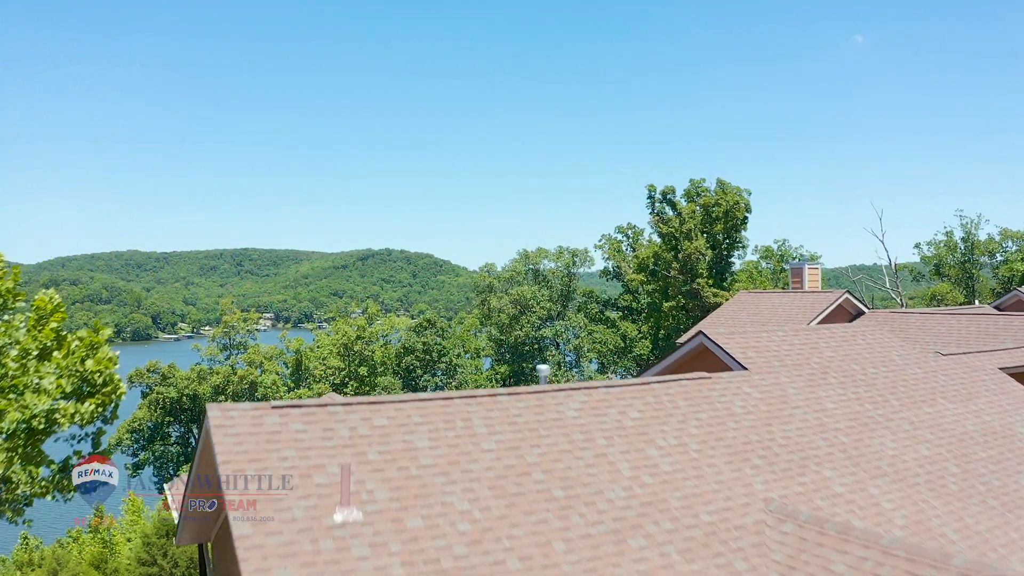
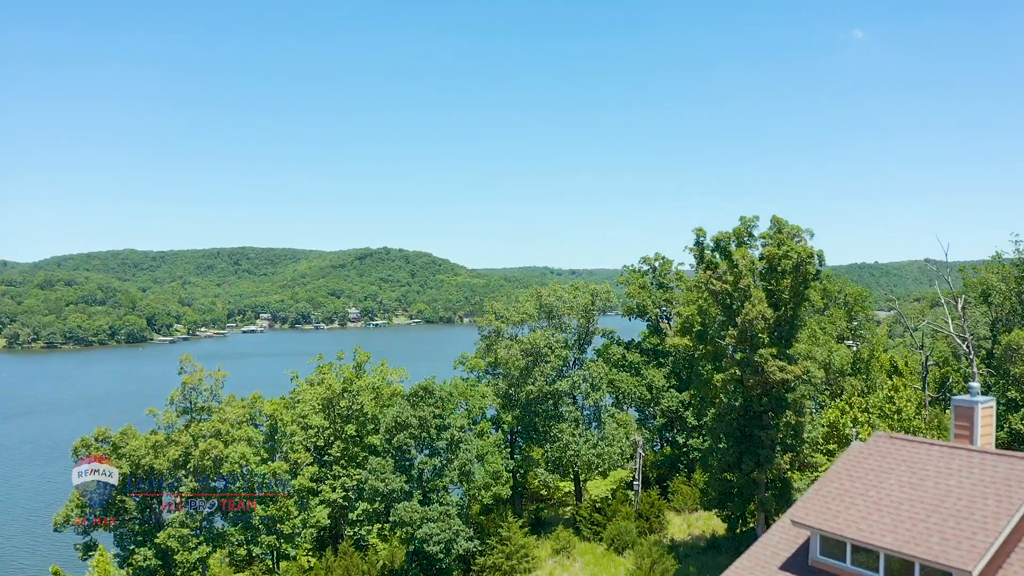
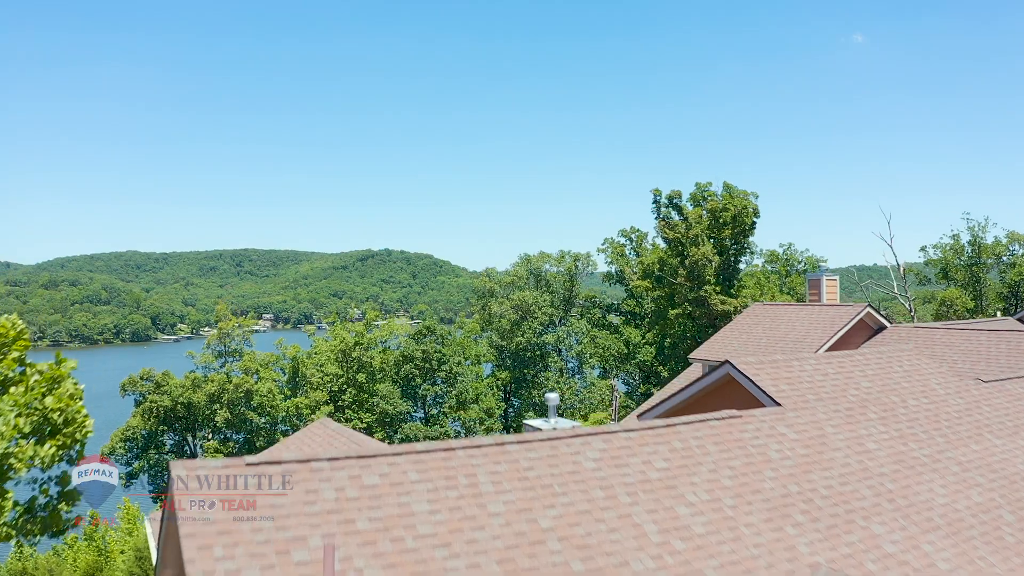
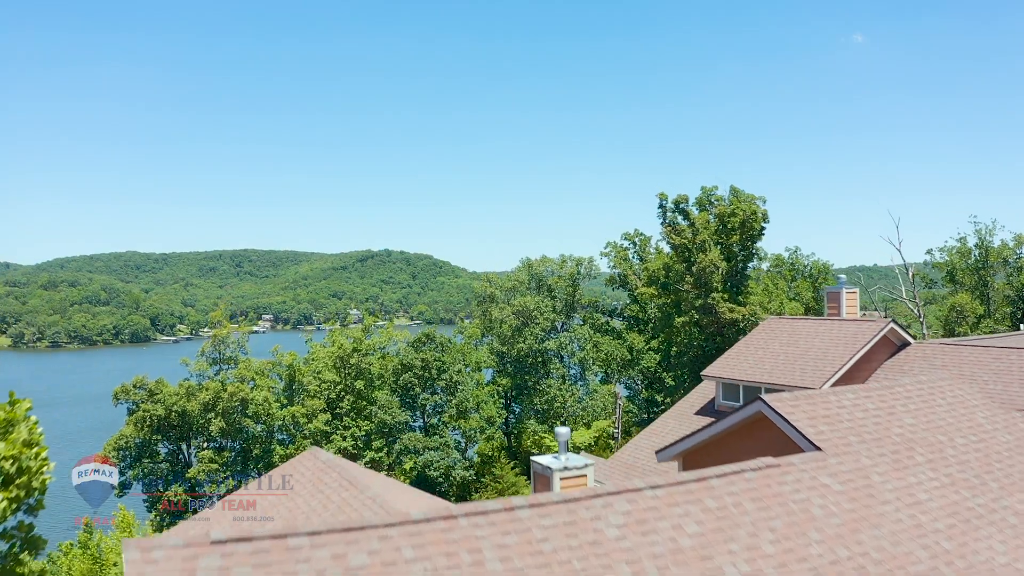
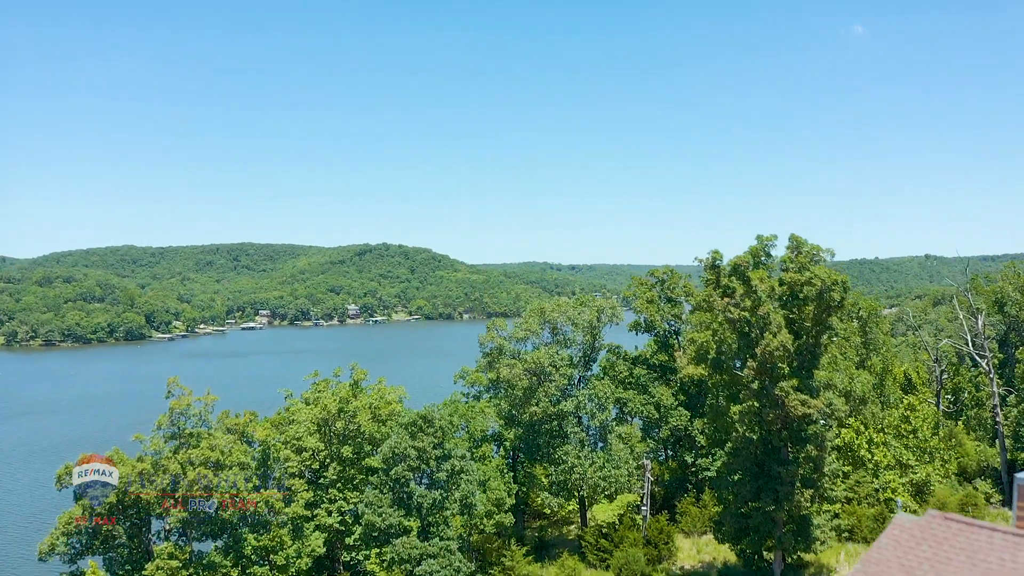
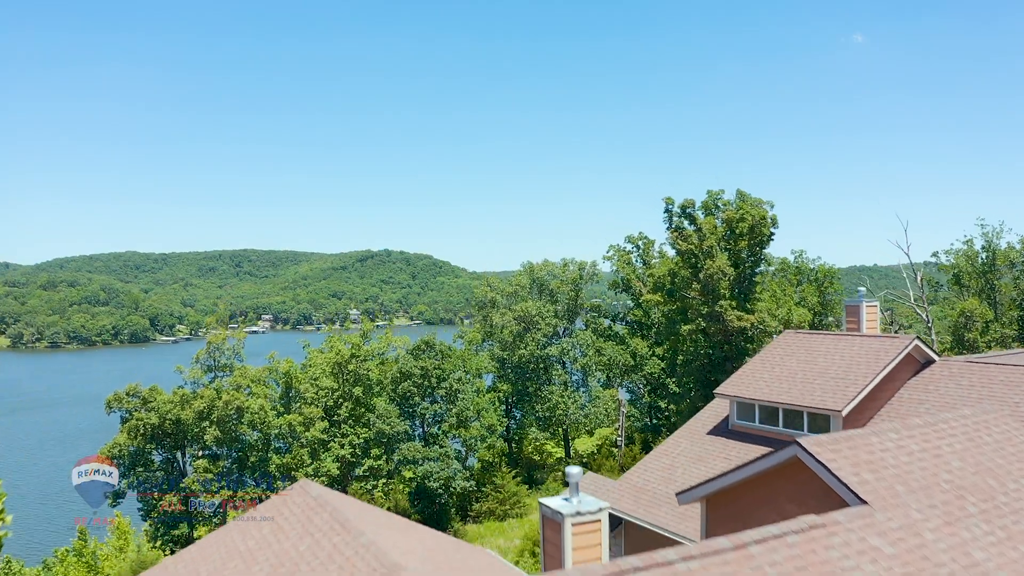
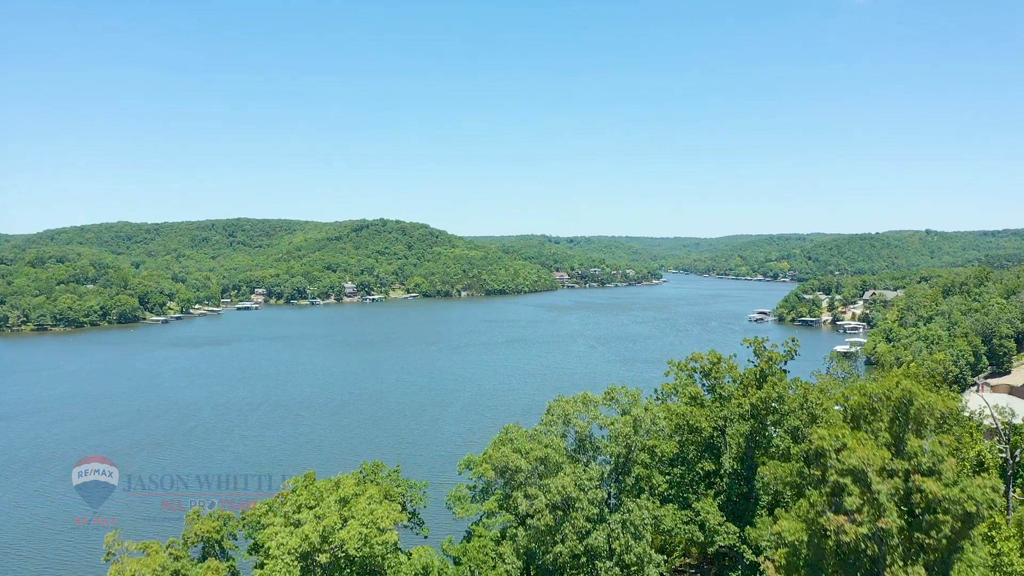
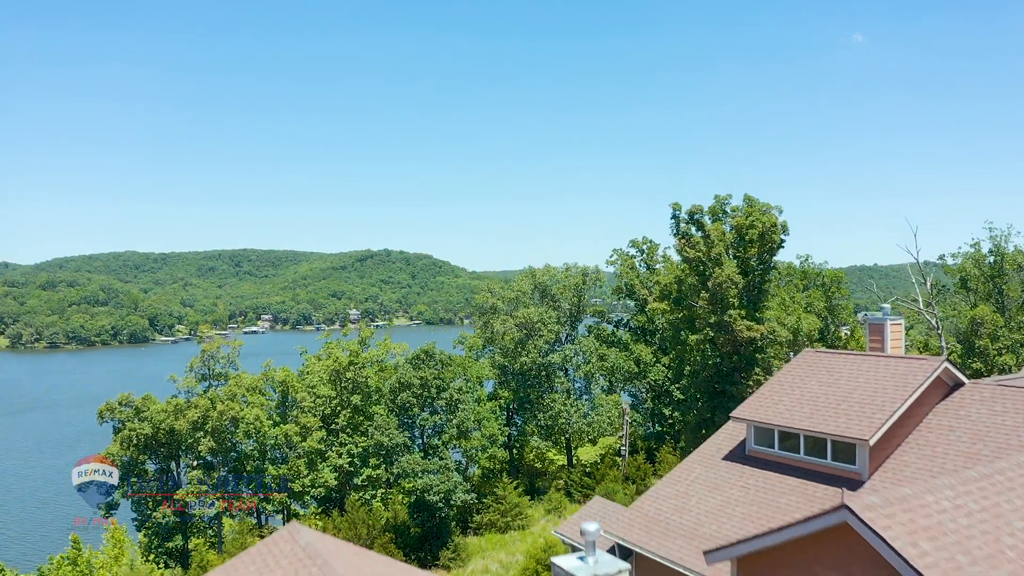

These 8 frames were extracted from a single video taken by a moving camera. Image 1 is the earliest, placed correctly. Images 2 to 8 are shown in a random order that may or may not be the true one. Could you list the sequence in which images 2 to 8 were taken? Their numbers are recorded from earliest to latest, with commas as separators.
3, 4, 6, 8, 2, 5, 7
